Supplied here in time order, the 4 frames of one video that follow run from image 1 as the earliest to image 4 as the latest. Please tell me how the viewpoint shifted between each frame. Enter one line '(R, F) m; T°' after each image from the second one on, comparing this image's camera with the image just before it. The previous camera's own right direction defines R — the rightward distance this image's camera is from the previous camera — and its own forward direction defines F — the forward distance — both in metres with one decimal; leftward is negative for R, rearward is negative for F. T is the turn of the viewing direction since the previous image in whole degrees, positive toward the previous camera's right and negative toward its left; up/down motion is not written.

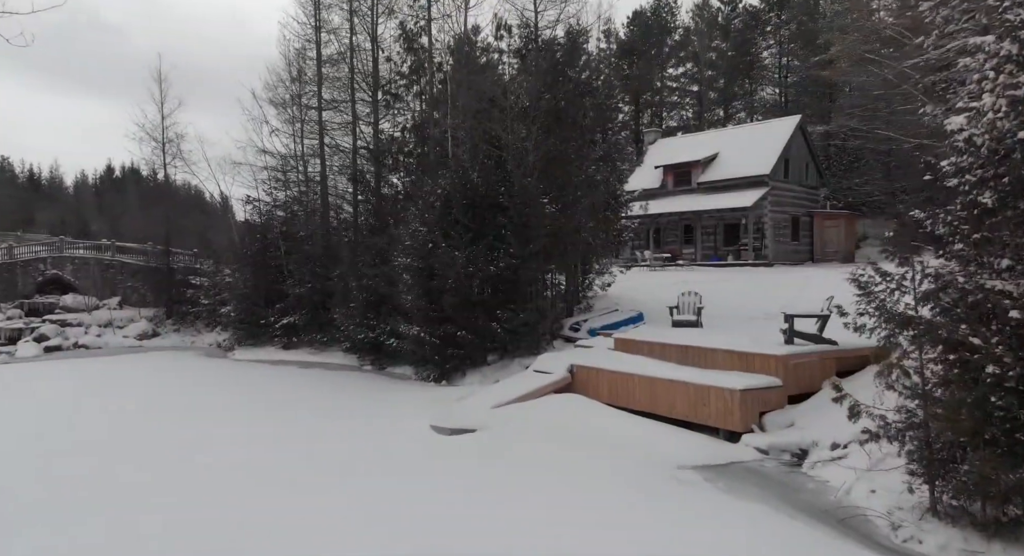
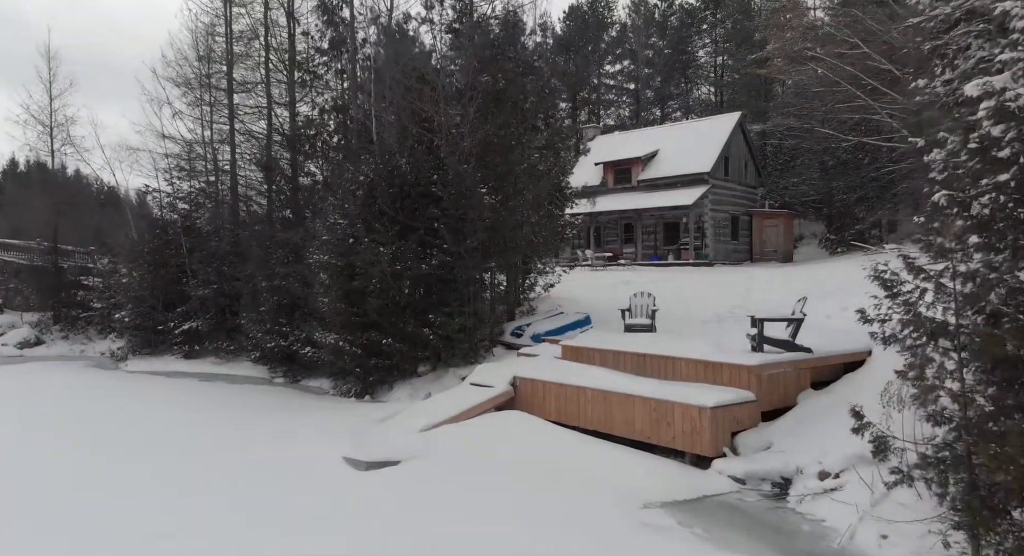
(0.0, +1.2) m; +6°
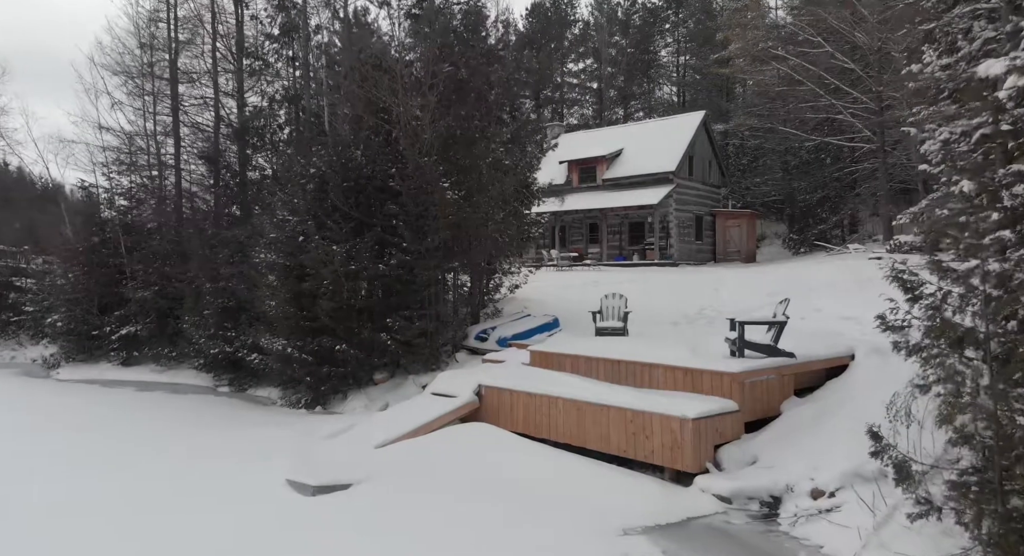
(0.0, +0.5) m; +4°
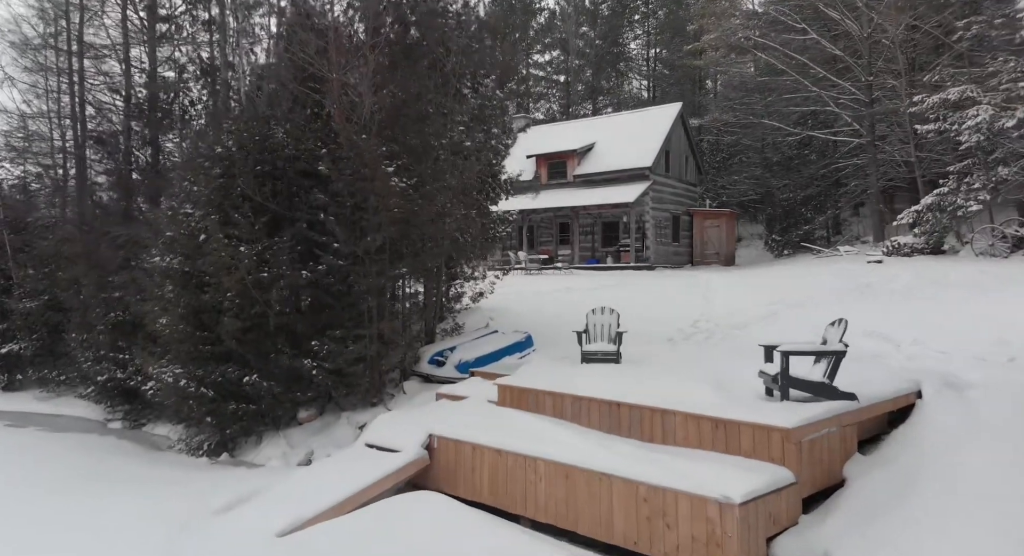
(0.0, +1.7) m; +3°
